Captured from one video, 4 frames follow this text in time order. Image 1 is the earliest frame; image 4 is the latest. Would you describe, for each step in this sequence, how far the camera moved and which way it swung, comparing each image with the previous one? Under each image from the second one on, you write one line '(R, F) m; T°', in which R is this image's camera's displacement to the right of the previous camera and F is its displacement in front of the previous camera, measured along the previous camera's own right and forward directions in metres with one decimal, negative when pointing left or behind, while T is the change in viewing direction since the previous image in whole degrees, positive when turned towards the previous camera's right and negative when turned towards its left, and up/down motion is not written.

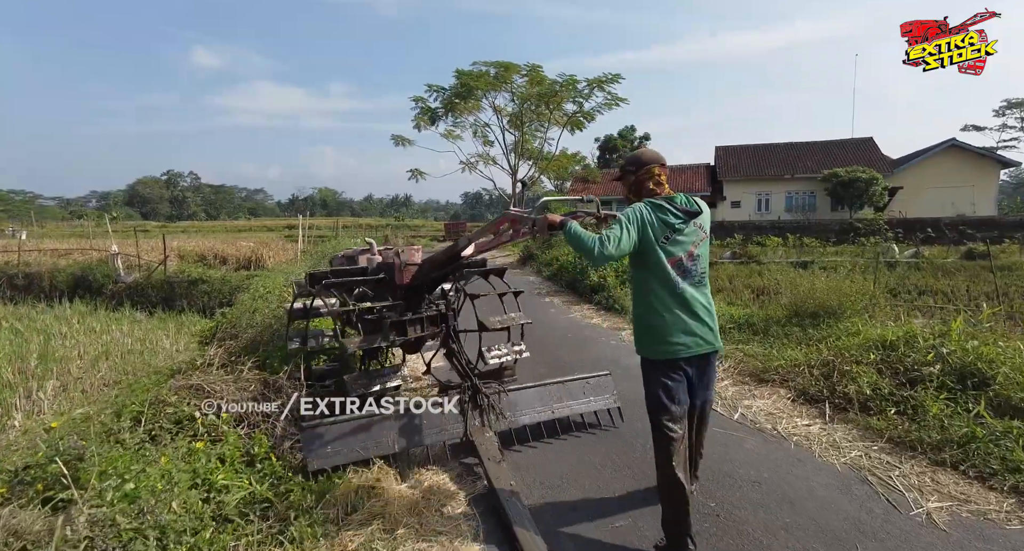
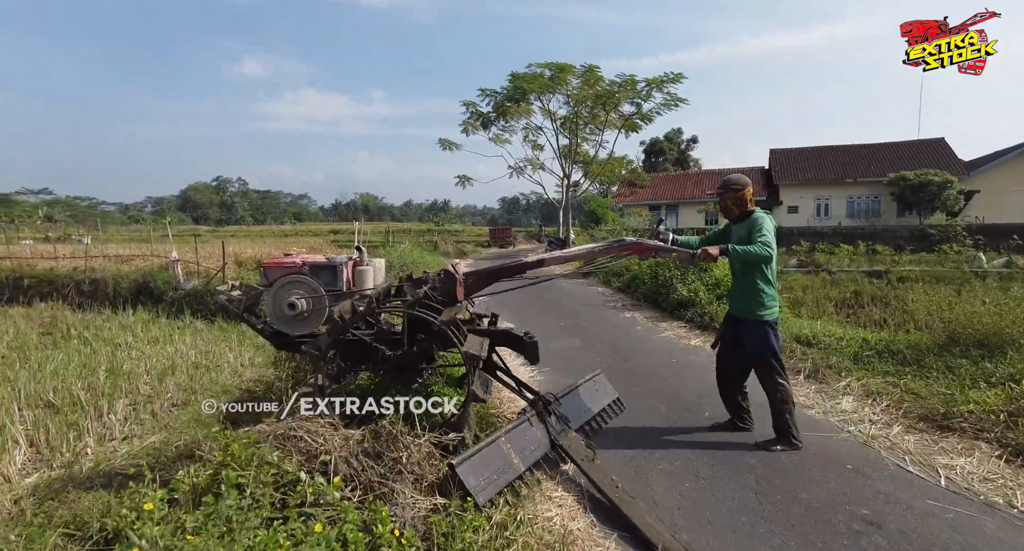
(-0.7, +0.6) m; -4°
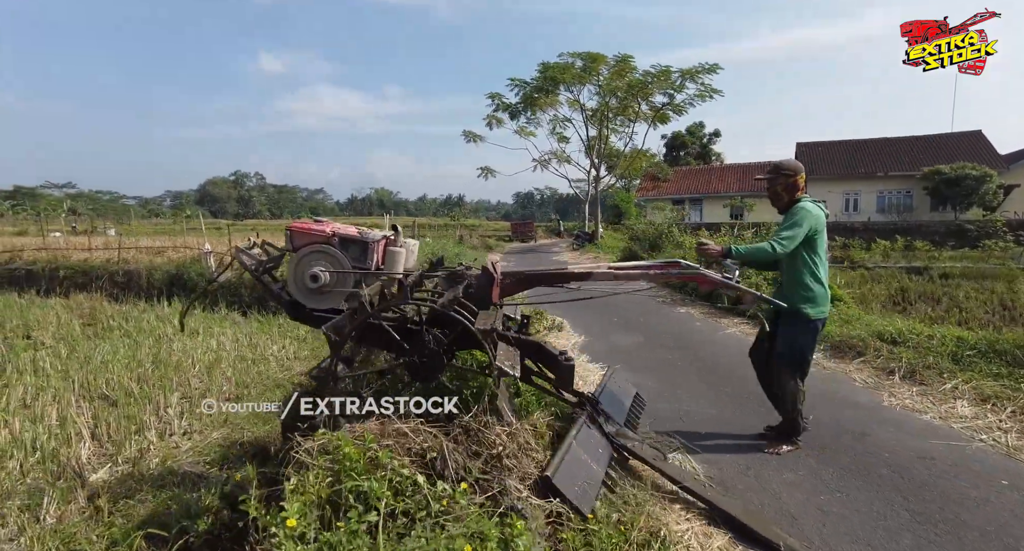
(-0.6, +0.3) m; -1°
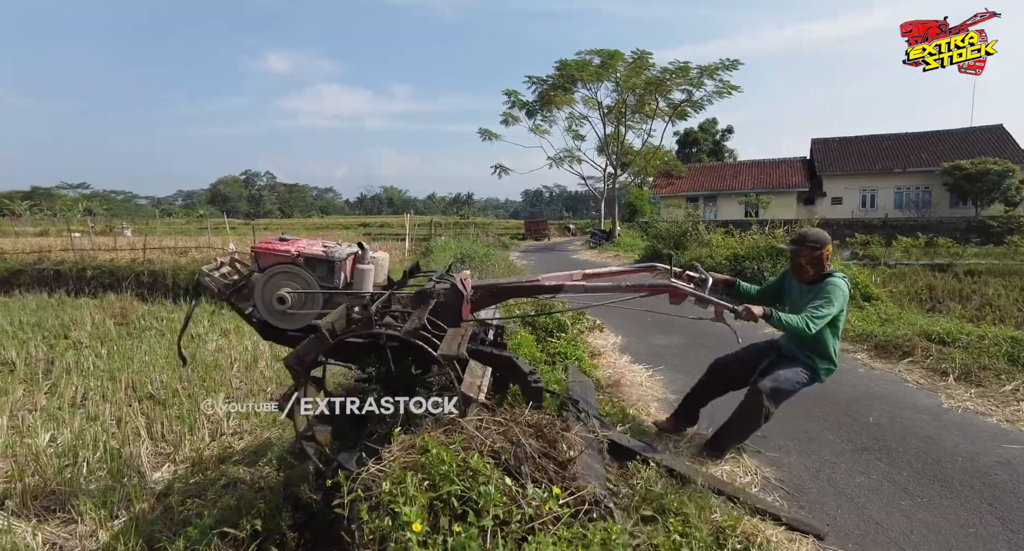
(-0.4, 0.0) m; -1°
